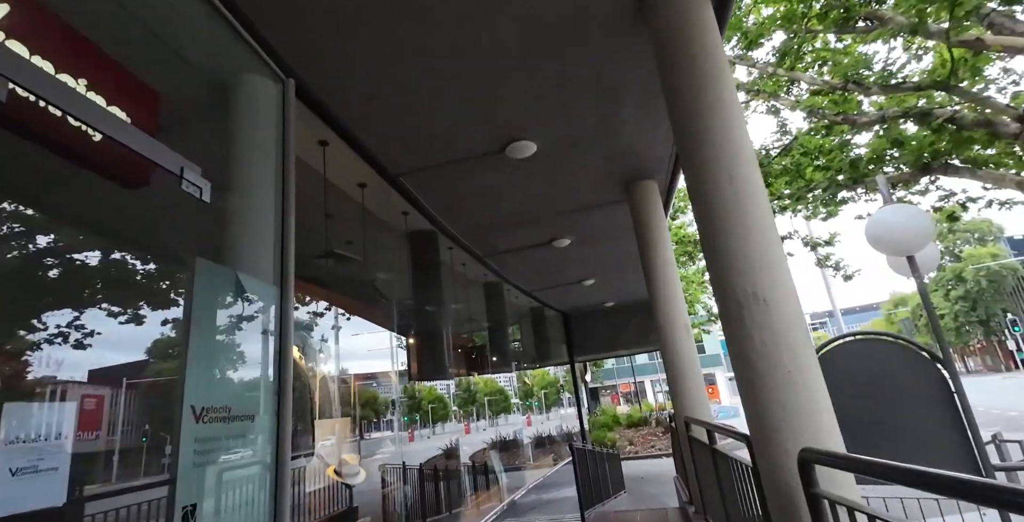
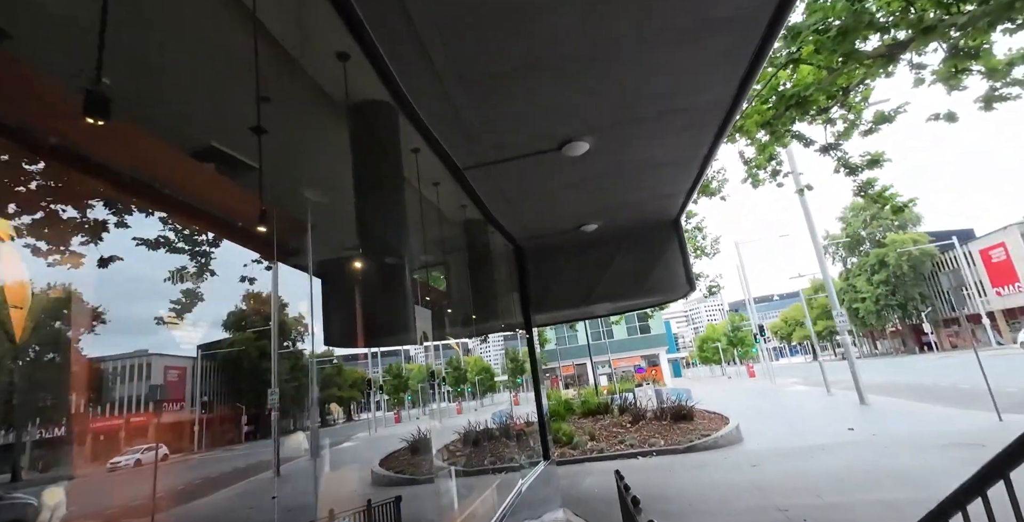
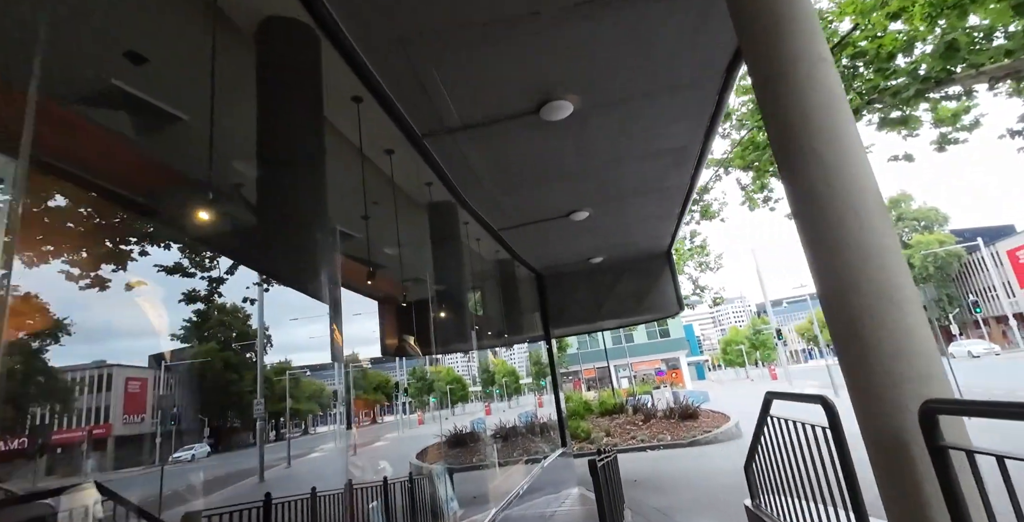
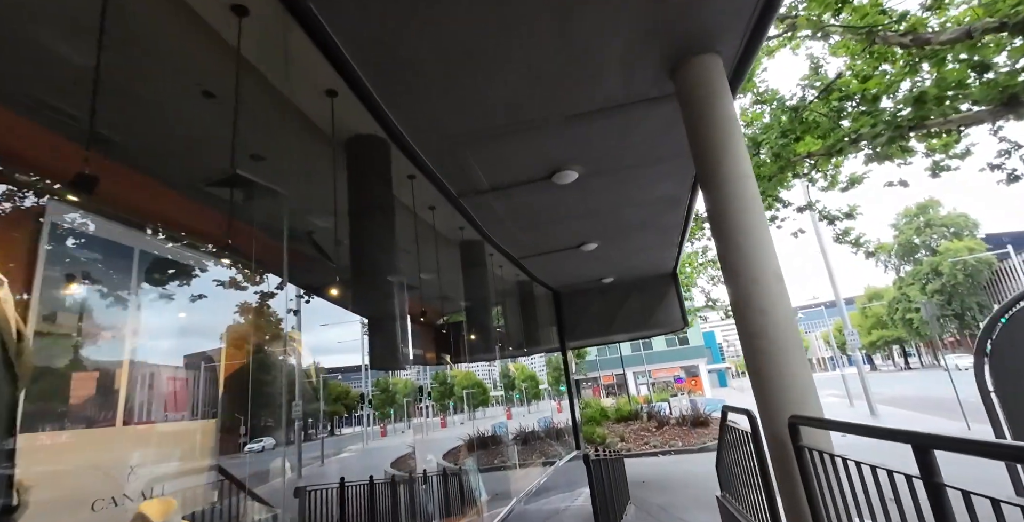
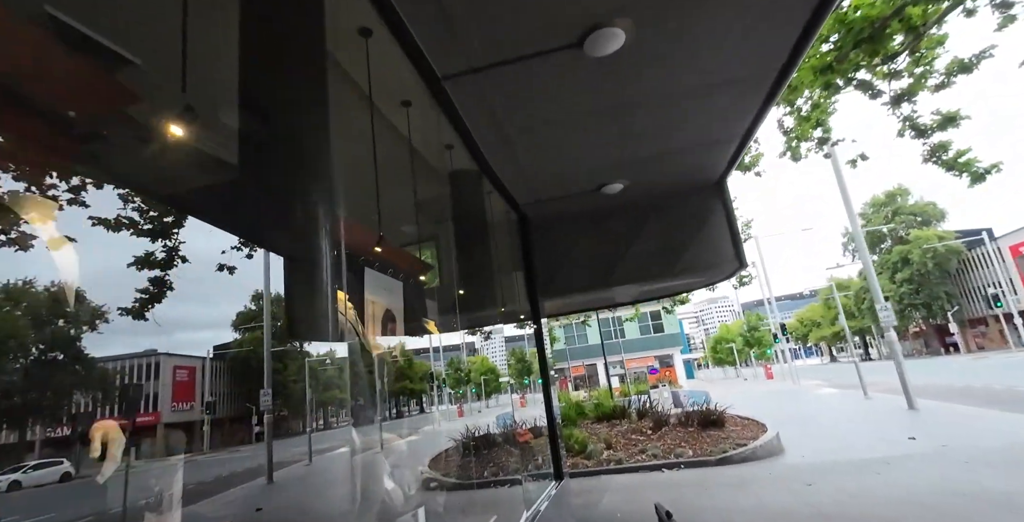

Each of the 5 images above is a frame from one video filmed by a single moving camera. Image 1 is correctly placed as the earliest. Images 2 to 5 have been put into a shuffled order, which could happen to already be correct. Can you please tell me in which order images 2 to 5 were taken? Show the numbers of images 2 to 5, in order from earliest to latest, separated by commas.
4, 3, 2, 5
